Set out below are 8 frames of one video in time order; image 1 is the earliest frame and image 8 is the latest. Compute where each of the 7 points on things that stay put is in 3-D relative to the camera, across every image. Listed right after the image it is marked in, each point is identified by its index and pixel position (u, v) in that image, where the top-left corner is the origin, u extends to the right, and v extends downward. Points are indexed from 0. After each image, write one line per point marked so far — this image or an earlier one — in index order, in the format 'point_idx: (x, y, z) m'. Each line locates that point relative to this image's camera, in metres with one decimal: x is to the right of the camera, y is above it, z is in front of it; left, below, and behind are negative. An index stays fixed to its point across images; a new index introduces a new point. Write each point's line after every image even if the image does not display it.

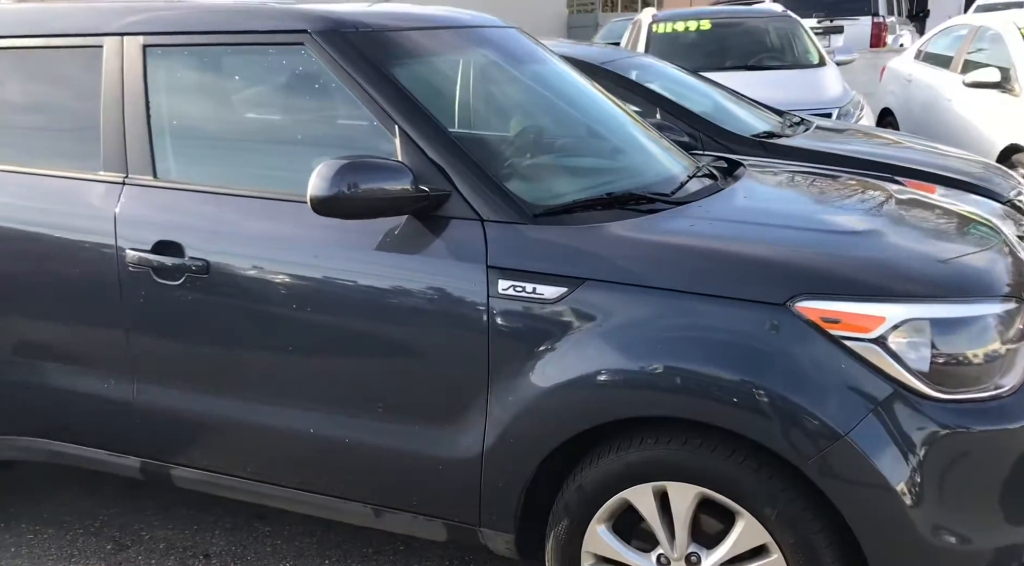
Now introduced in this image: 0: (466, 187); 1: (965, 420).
0: (-0.2, +0.3, +2.6) m
1: (+1.0, -0.3, +2.3) m
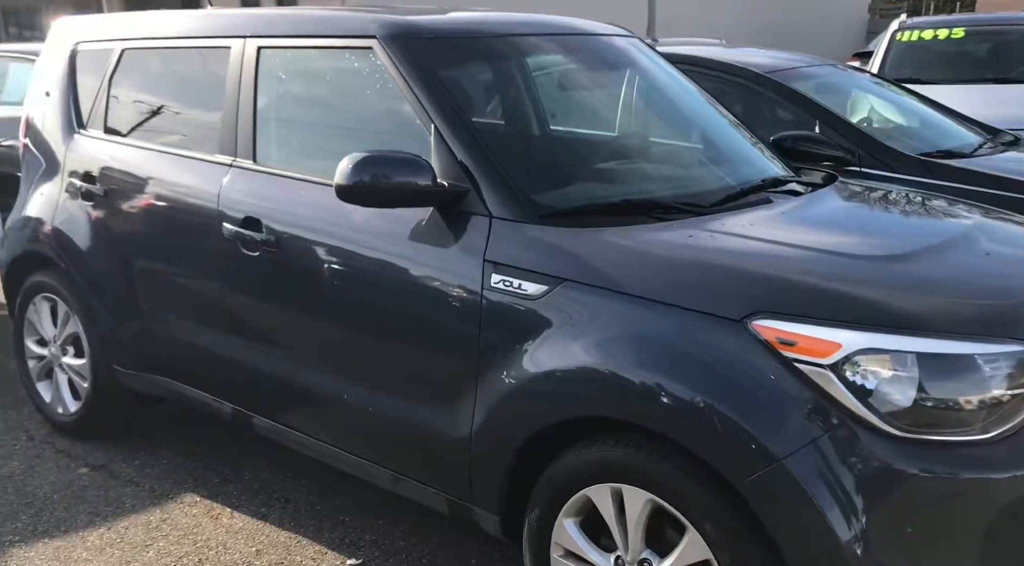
0: (-0.1, +0.3, +2.8) m
1: (+0.9, -0.4, +2.1) m
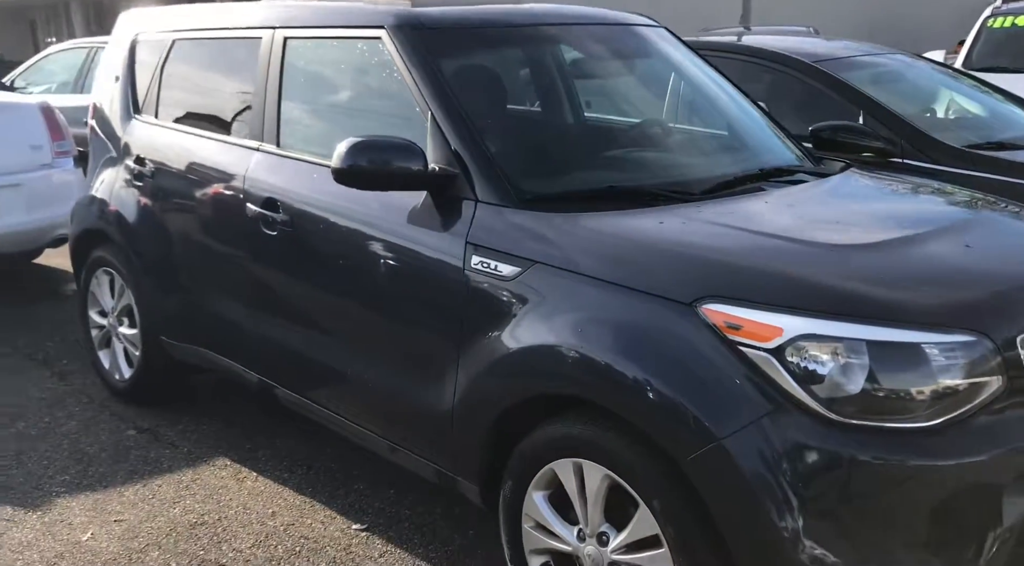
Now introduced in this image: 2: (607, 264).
0: (-0.1, +0.4, +2.9) m
1: (+0.8, -0.4, +2.2) m
2: (+0.2, 0.0, +2.6) m
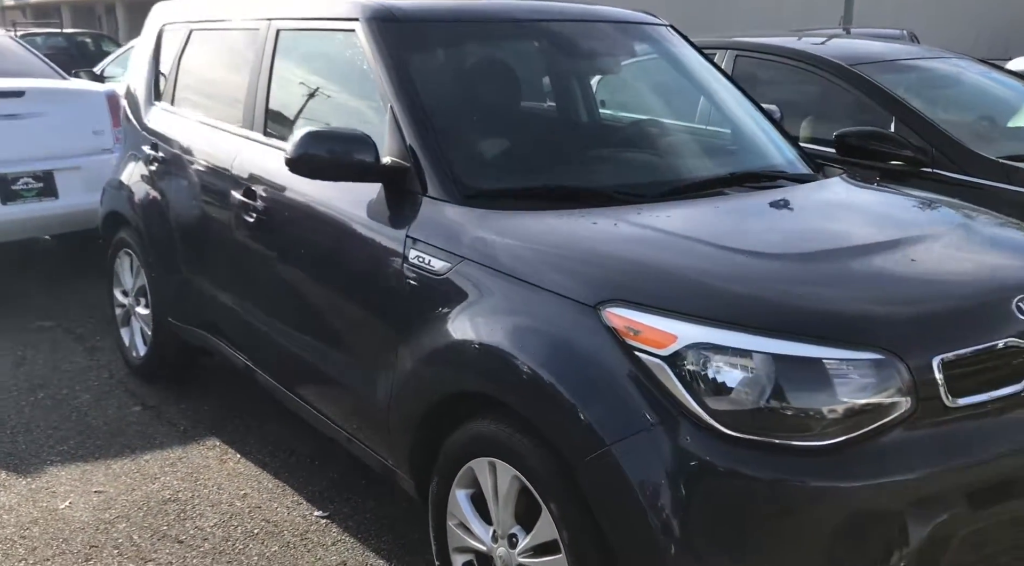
0: (-0.3, +0.4, +2.9) m
1: (+0.5, -0.4, +2.1) m
2: (0.0, +0.1, +2.5) m
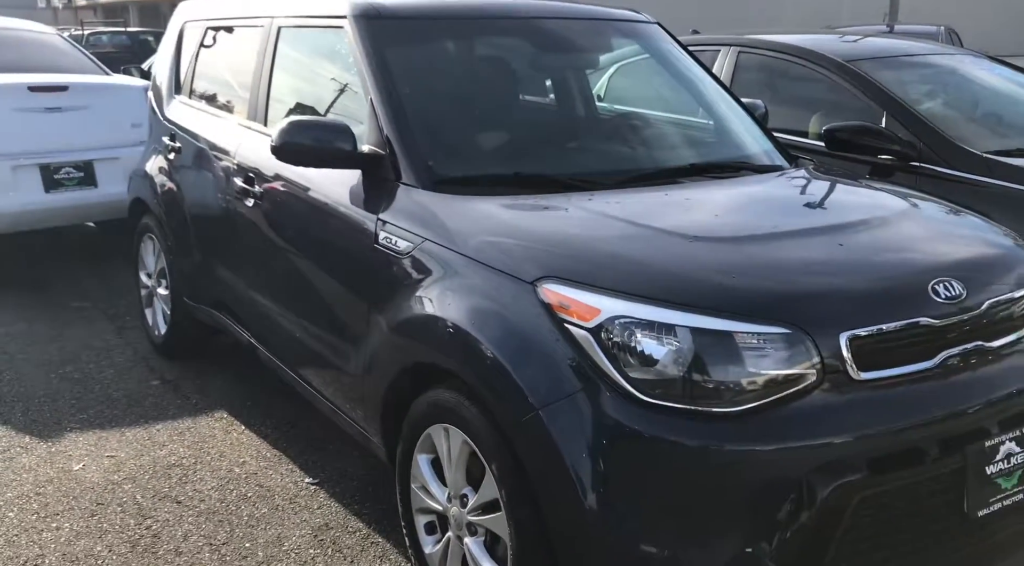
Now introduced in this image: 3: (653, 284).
0: (-0.4, +0.4, +3.1) m
1: (+0.3, -0.3, +2.2) m
2: (-0.1, +0.1, +2.7) m
3: (+0.3, 0.0, +2.4) m
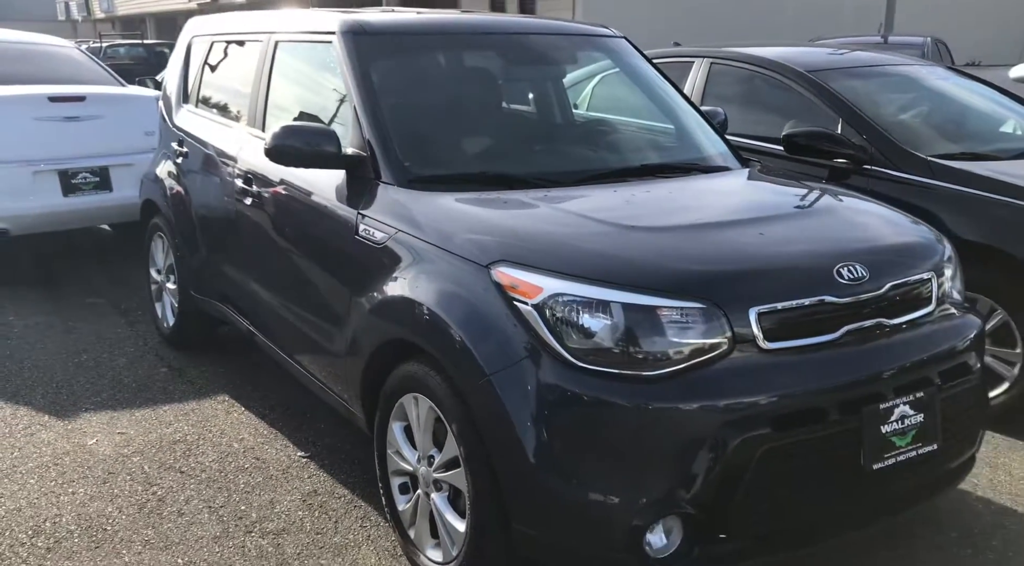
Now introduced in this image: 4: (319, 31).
0: (-0.5, +0.5, +3.5) m
1: (+0.2, -0.3, +2.6) m
2: (-0.2, +0.2, +3.1) m
3: (+0.2, 0.0, +2.7) m
4: (-0.8, +1.0, +4.1) m
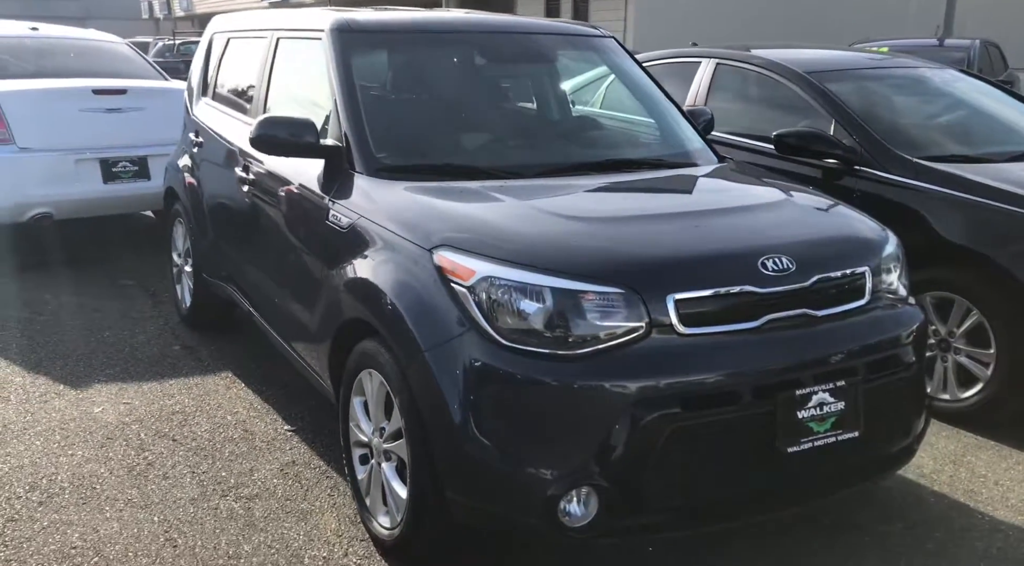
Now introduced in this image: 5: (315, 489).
0: (-0.6, +0.5, +3.7) m
1: (0.0, -0.2, +2.7) m
2: (-0.4, +0.2, +3.2) m
3: (0.0, +0.1, +2.9) m
4: (-0.9, +1.1, +4.3) m
5: (-0.7, -0.8, +3.7) m
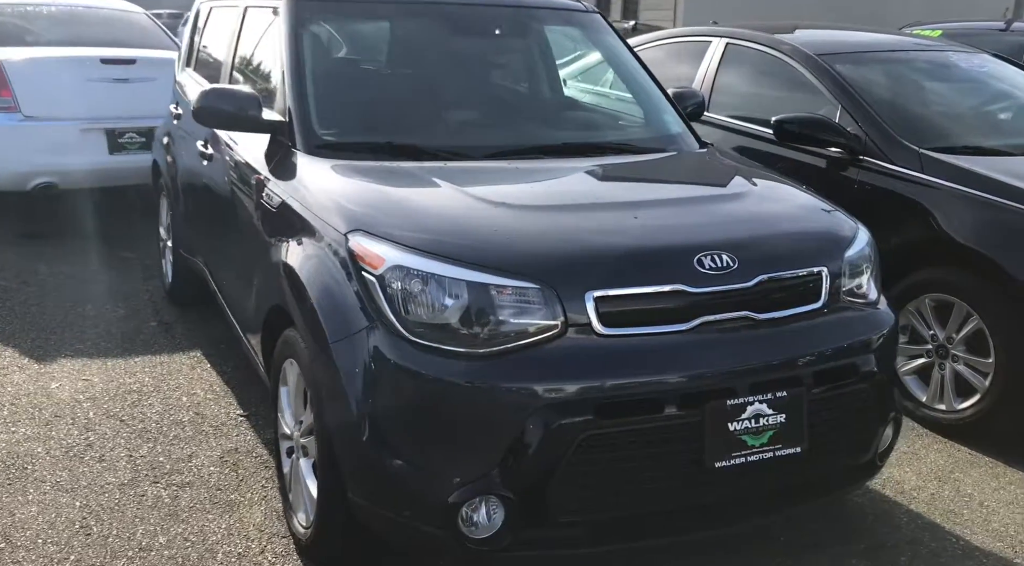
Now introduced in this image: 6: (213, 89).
0: (-0.8, +0.6, +3.5) m
1: (-0.2, -0.2, +2.5) m
2: (-0.6, +0.3, +3.1) m
3: (-0.2, +0.1, +2.7) m
4: (-1.0, +1.2, +4.1) m
5: (-1.0, -0.7, +3.5) m
6: (-1.1, +0.7, +3.5) m
